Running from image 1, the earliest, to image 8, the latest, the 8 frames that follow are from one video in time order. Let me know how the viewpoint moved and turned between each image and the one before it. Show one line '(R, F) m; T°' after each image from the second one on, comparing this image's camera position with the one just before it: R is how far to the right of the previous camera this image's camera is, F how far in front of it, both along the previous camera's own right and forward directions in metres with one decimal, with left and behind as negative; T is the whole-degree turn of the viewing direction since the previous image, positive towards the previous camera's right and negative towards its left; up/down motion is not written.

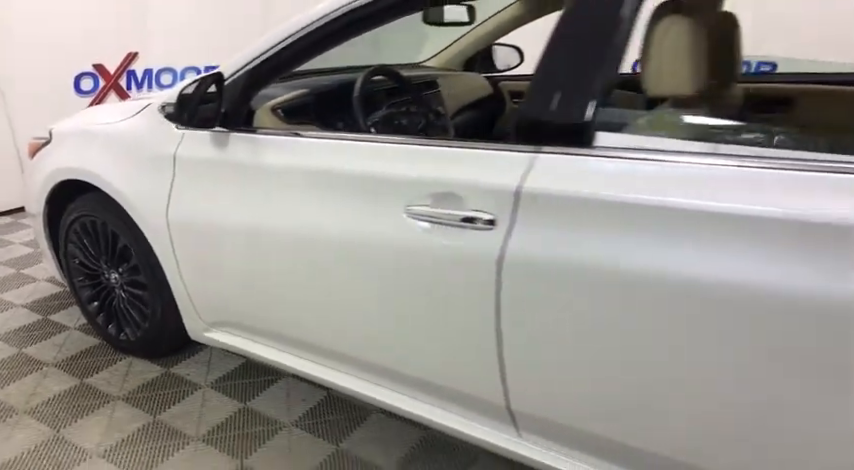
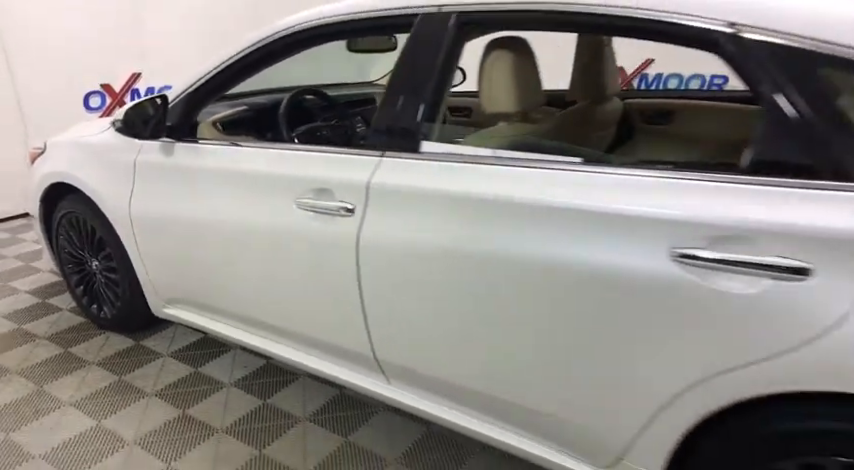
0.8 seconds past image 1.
(+0.4, -0.3) m; -2°
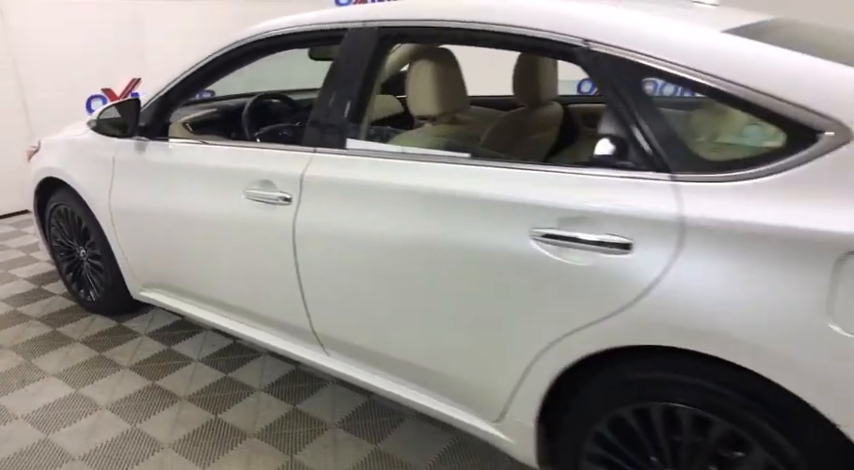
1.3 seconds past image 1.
(+0.2, -0.2) m; -1°
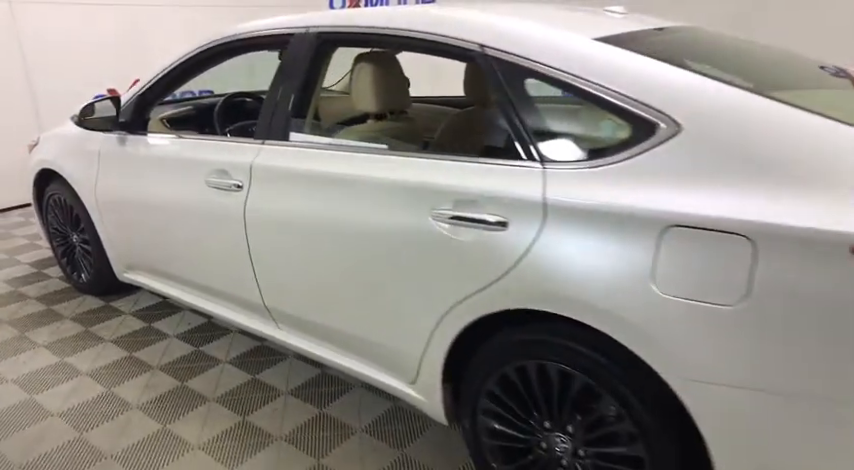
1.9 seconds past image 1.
(+0.3, -0.2) m; -2°
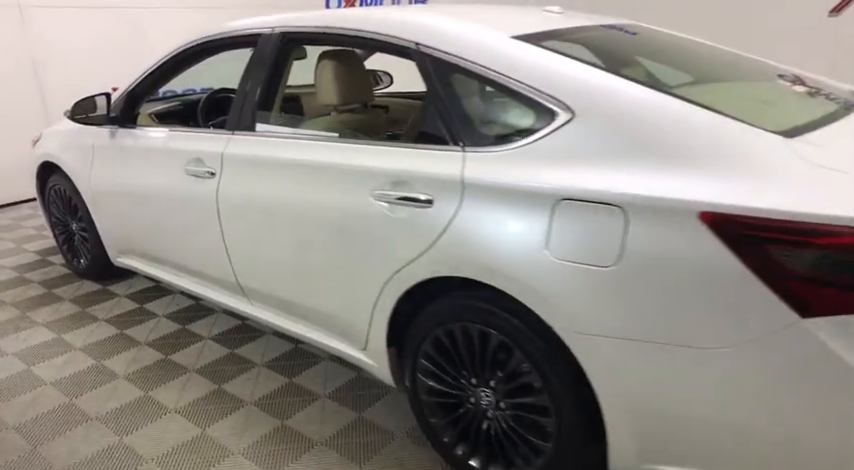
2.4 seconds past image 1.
(+0.2, -0.2) m; -1°
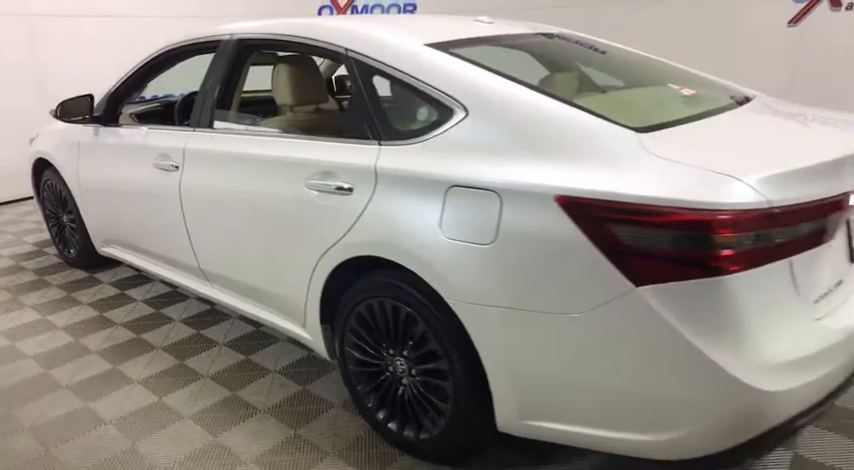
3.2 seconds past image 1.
(+0.3, -0.2) m; -1°
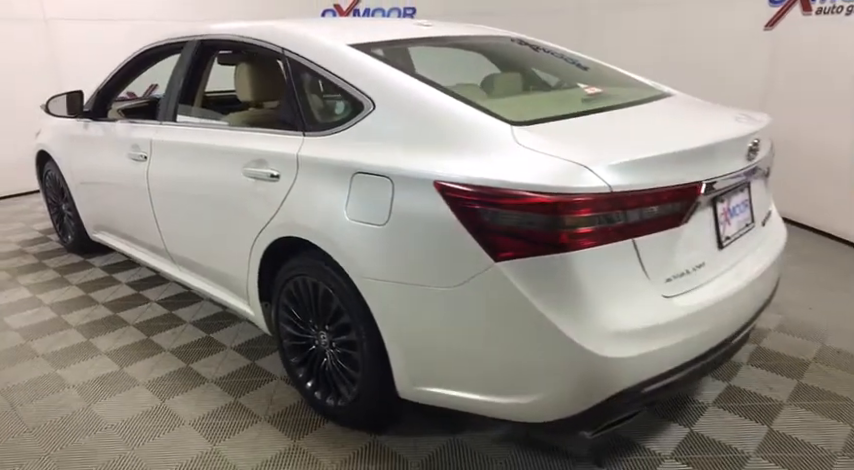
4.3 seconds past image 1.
(+0.3, -0.1) m; -3°
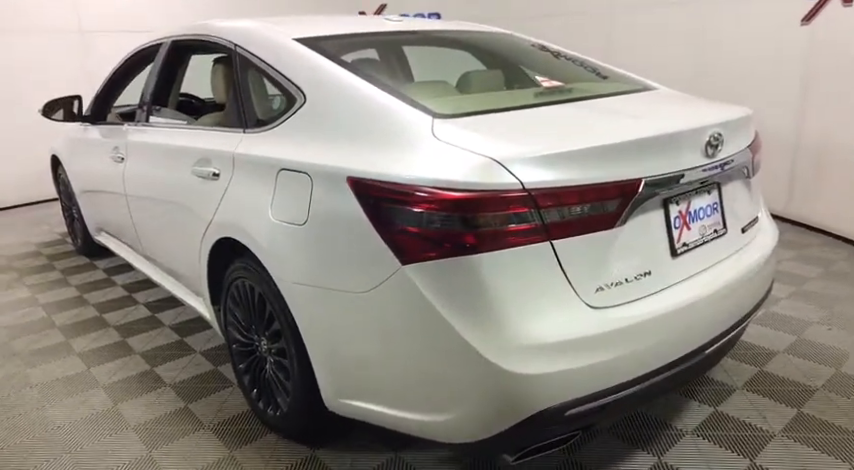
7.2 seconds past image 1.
(+0.3, +0.1) m; -6°
